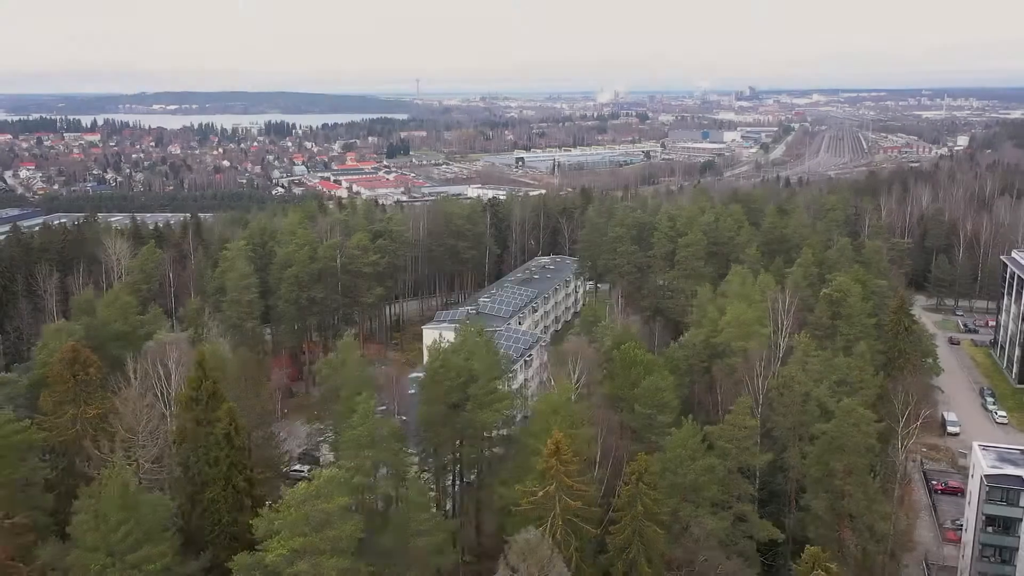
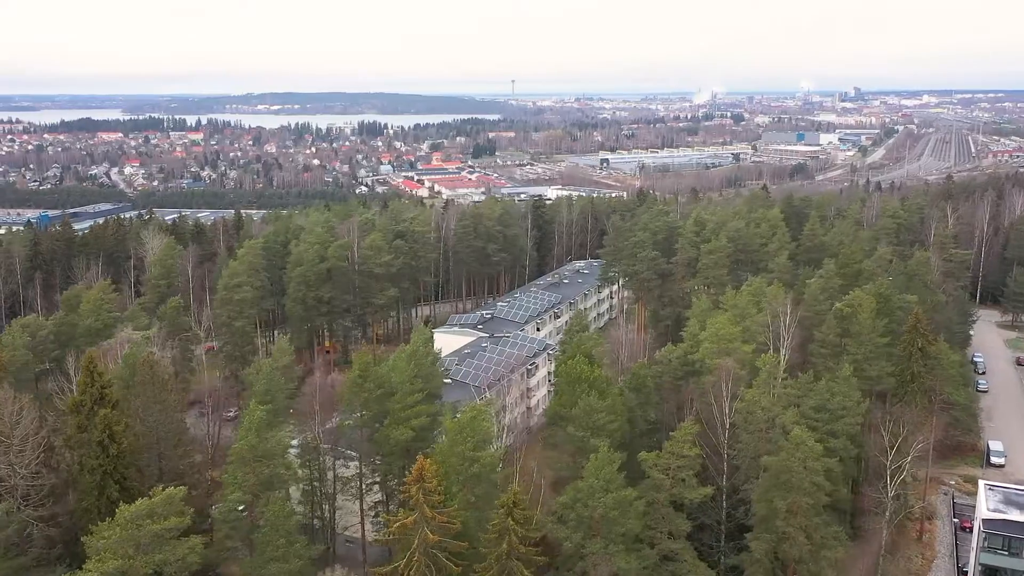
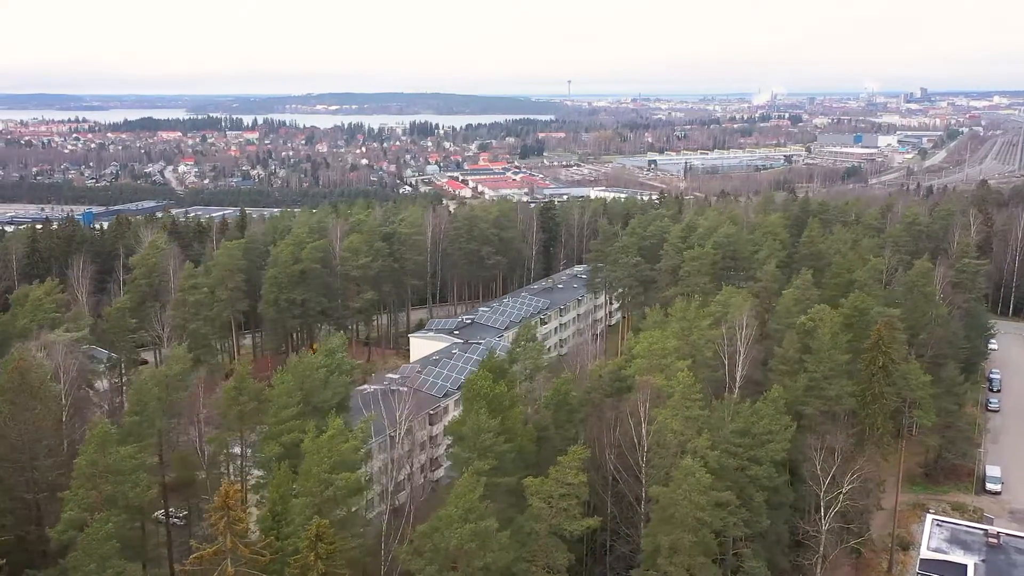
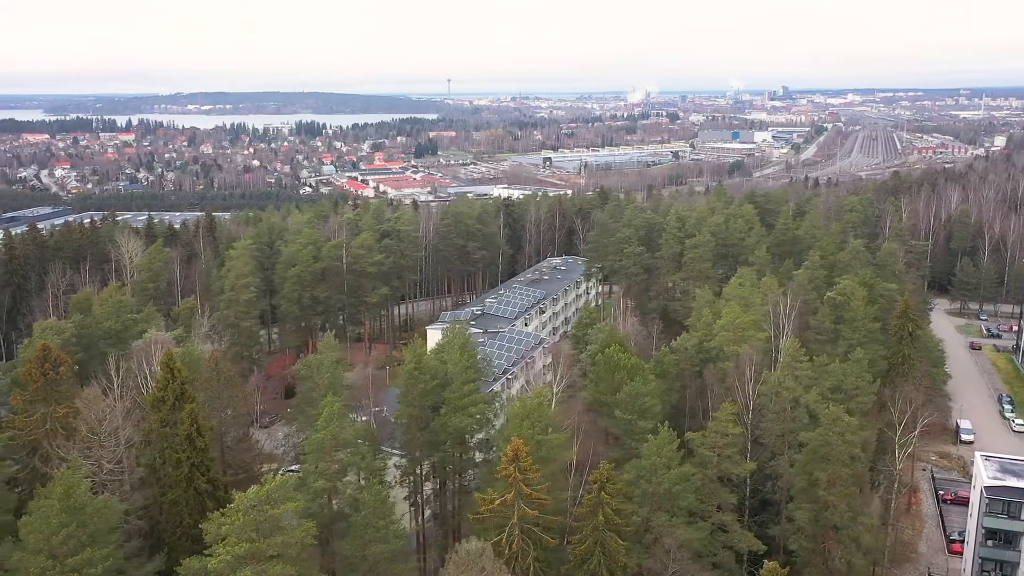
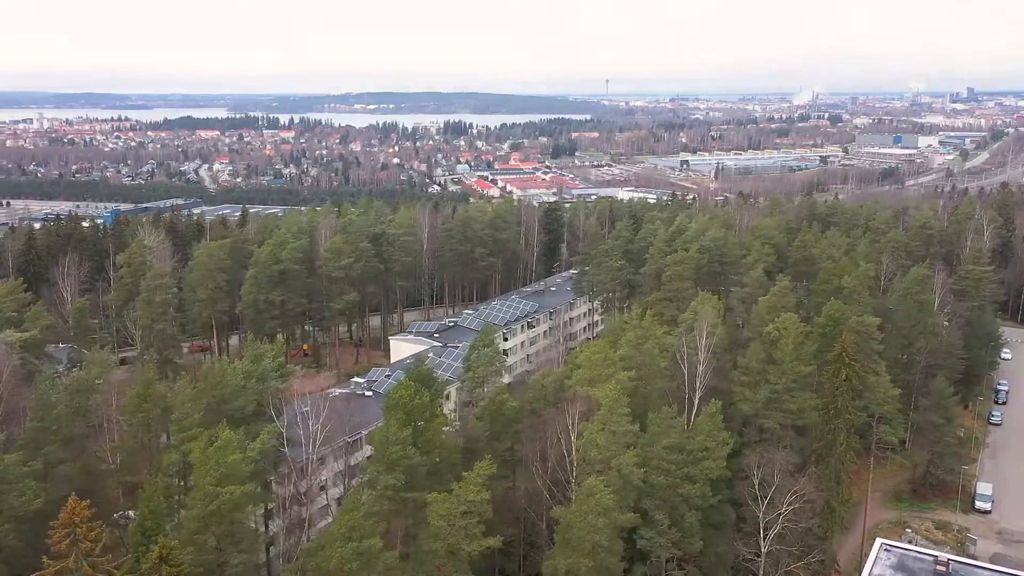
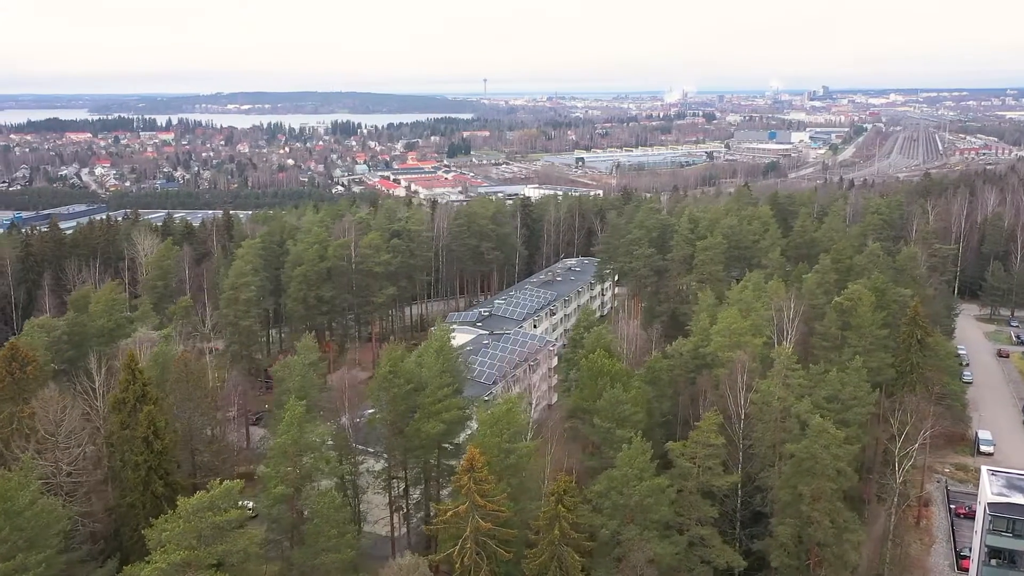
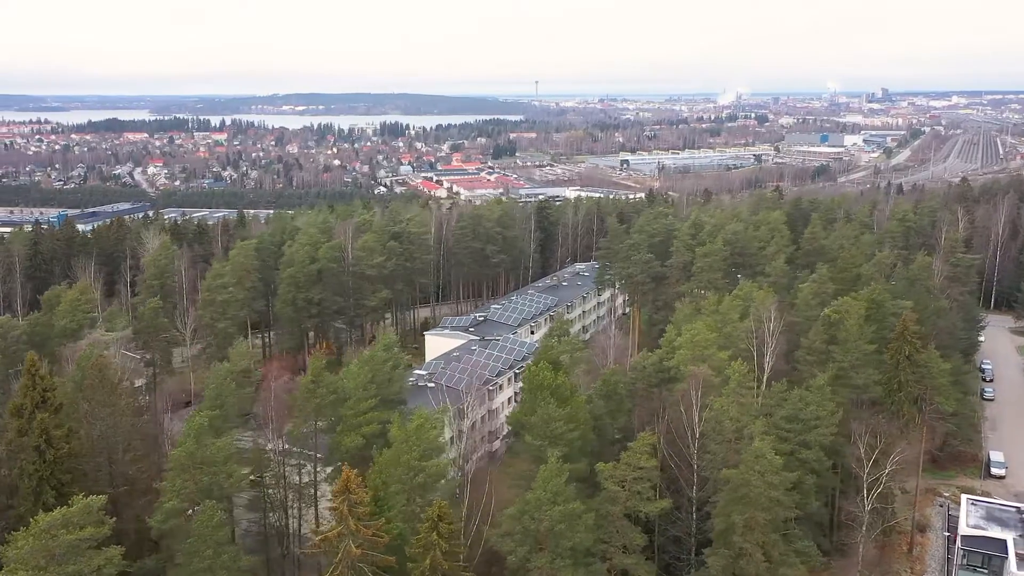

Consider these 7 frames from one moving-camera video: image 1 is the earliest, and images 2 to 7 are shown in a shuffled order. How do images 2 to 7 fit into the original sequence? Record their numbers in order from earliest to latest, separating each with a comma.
4, 6, 2, 7, 3, 5
